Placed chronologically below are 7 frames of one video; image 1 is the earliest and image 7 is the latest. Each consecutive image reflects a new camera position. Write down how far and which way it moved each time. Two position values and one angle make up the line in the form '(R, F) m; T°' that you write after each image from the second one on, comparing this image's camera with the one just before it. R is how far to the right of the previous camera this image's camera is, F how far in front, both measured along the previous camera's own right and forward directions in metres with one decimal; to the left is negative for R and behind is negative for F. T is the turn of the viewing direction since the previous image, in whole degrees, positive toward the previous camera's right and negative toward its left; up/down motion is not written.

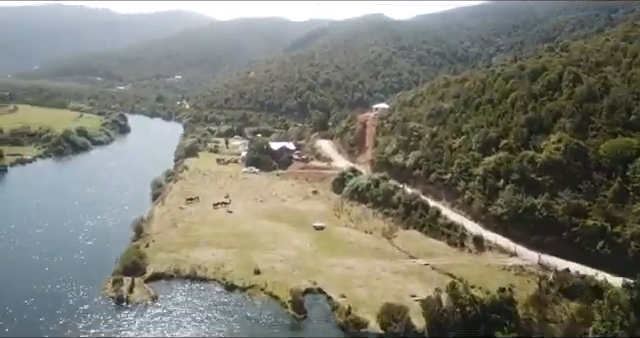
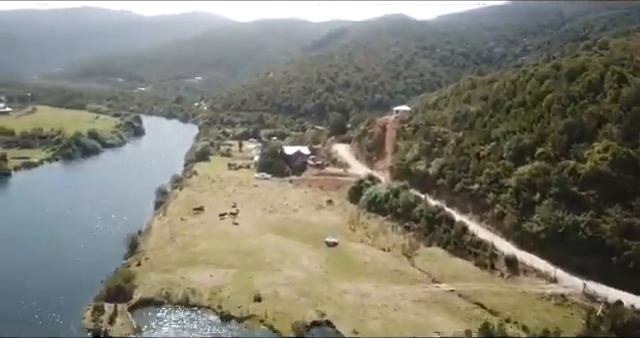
(+0.3, +2.7) m; -2°
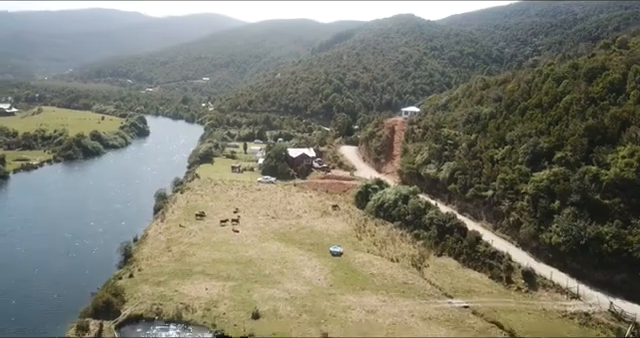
(+0.2, +1.4) m; -1°
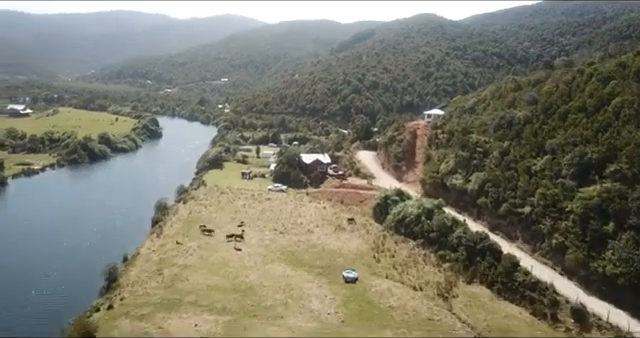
(+0.3, +3.1) m; -2°
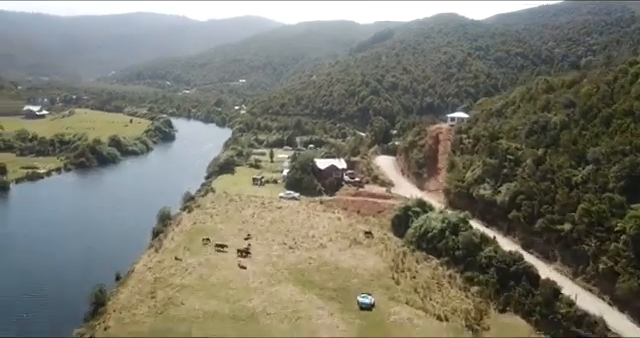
(+0.2, +2.4) m; -2°
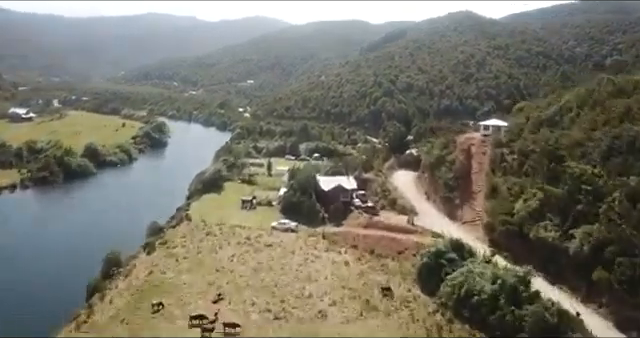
(+0.3, +7.3) m; -1°
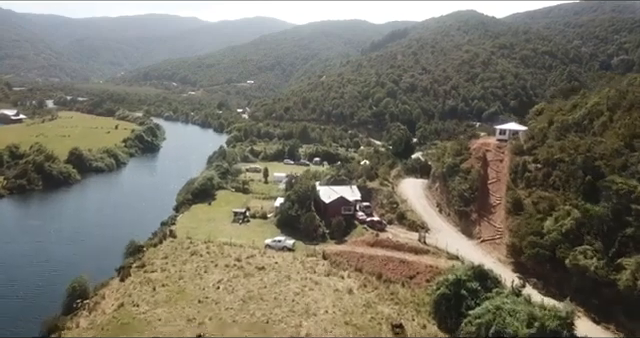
(0.0, +3.0) m; 0°
